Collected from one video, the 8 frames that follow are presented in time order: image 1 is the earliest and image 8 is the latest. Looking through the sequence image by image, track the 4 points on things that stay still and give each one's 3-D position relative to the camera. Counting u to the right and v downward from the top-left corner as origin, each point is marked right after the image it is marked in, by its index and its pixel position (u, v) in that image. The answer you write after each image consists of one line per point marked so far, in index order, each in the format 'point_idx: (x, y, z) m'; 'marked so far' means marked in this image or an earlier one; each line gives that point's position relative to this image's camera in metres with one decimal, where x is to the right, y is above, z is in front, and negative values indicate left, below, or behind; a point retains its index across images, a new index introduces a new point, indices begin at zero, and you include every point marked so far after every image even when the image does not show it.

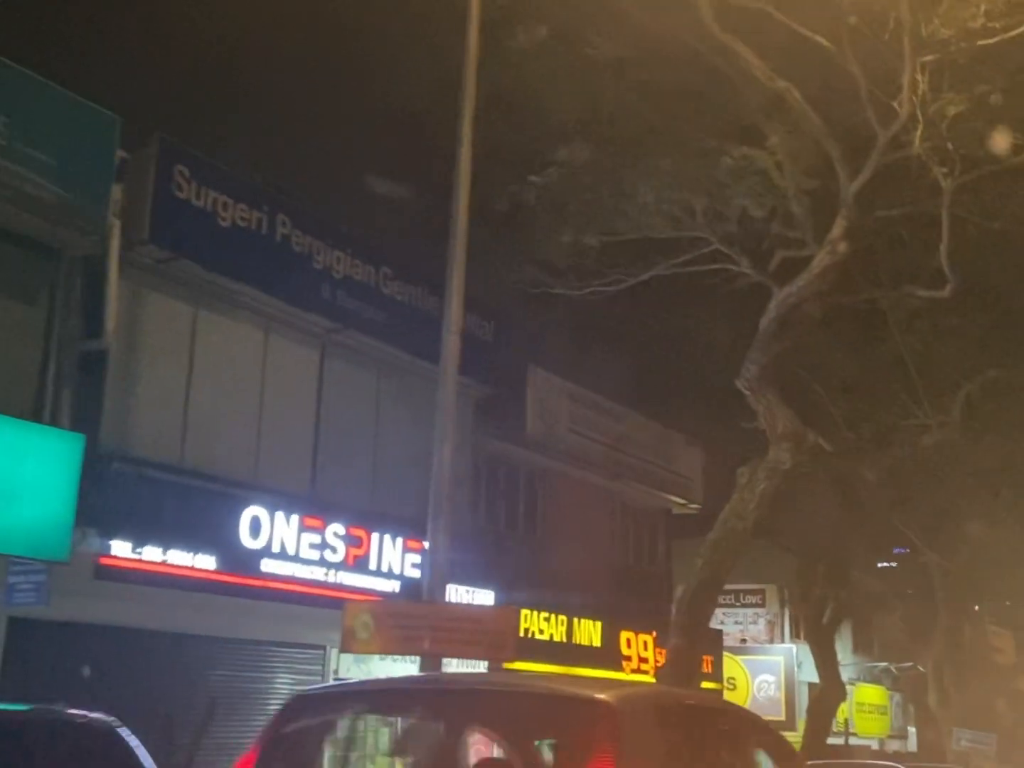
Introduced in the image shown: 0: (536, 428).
0: (+0.3, -0.6, +16.9) m
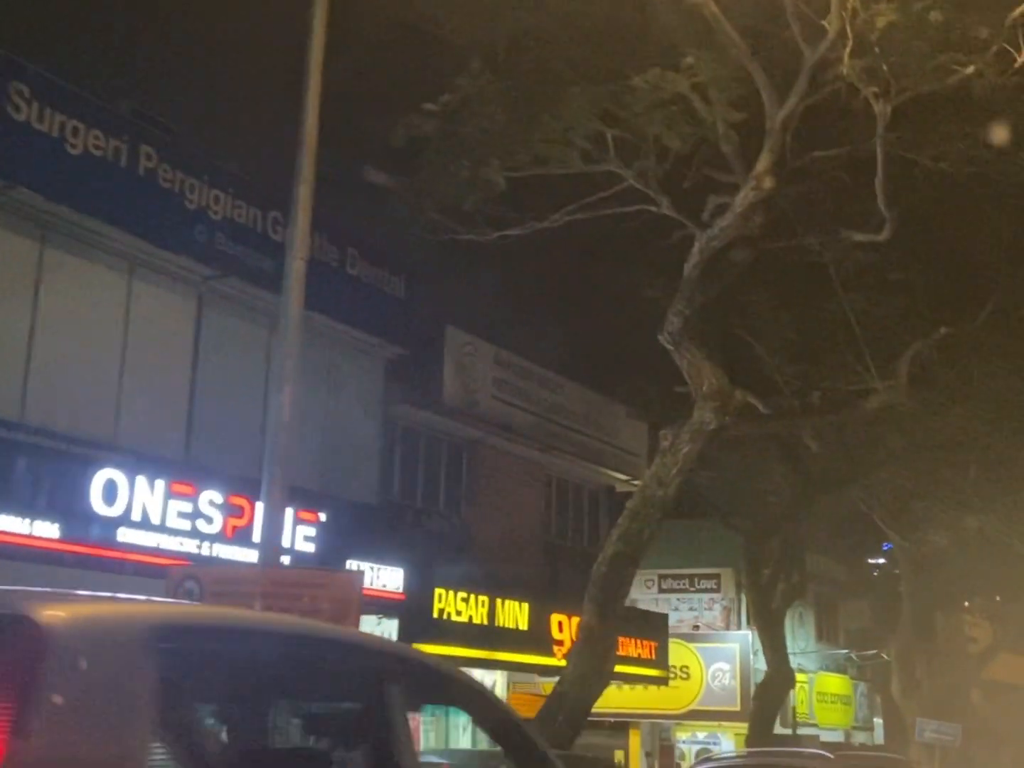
0: (-0.8, -0.1, +15.7) m
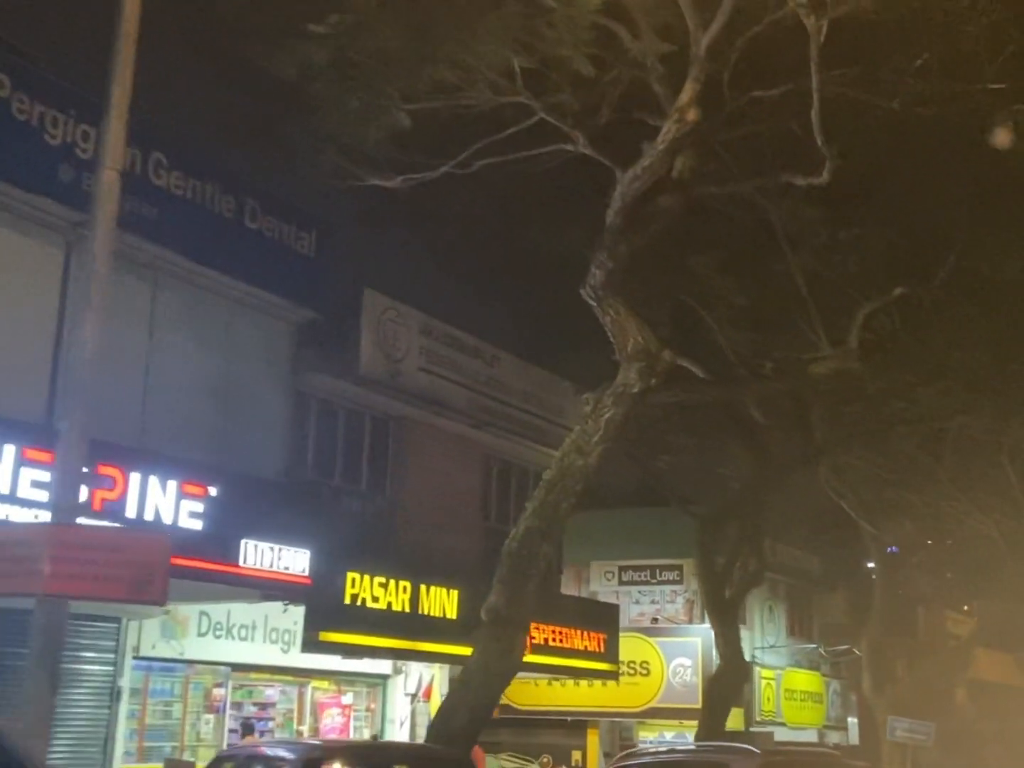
0: (-1.7, +0.3, +14.5) m
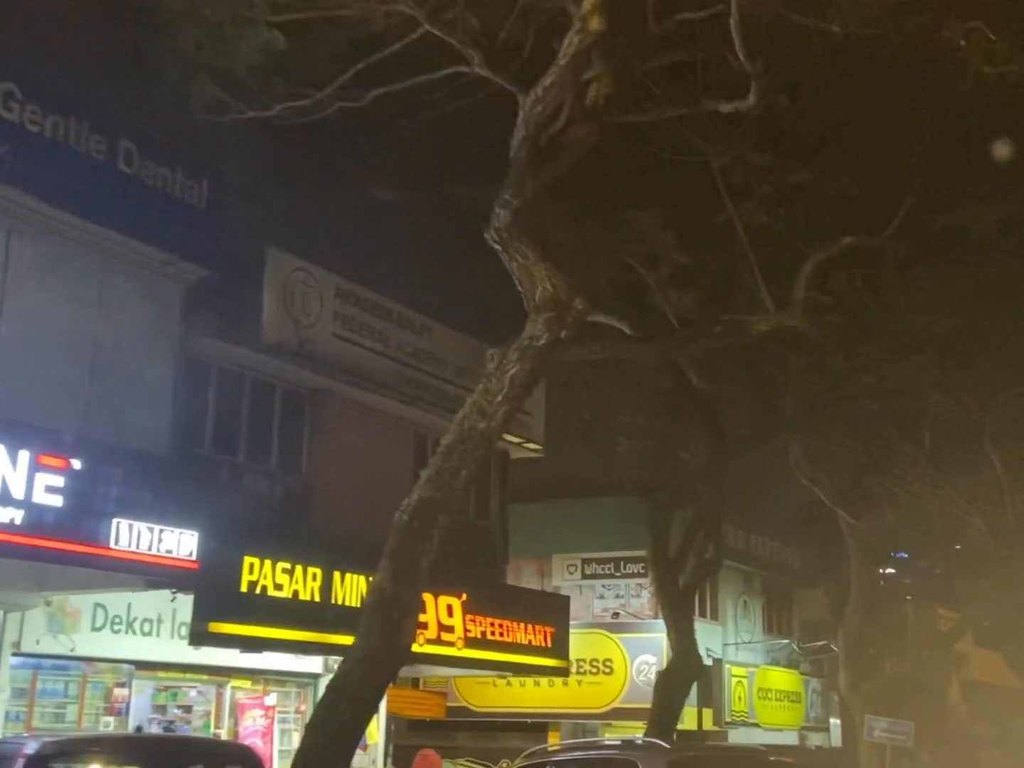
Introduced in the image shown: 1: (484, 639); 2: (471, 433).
0: (-2.6, +0.6, +13.2) m
1: (-0.4, -3.5, +16.0) m
2: (-0.4, -0.4, +10.1) m
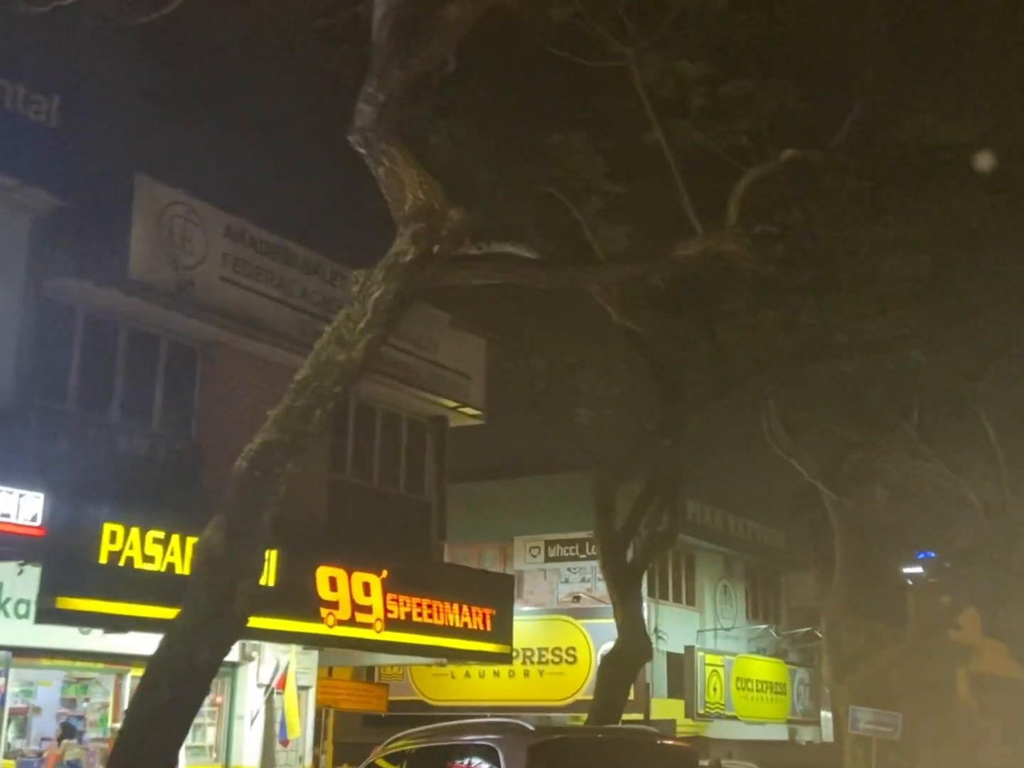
0: (-3.6, +1.2, +11.6) m
1: (-1.3, -2.9, +14.4) m
2: (-1.3, +0.1, +8.6) m
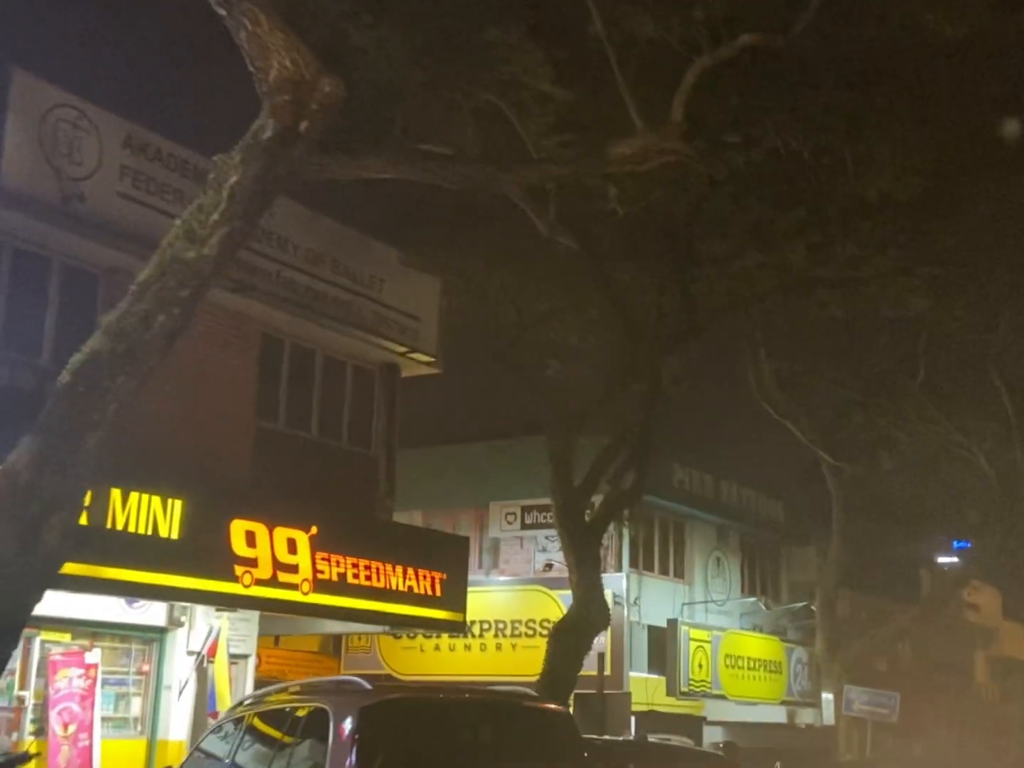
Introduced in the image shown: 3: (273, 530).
0: (-4.3, +1.8, +10.3) m
1: (-1.9, -2.2, +13.1) m
2: (-2.1, +0.7, +7.2) m
3: (-2.5, -1.5, +12.3) m
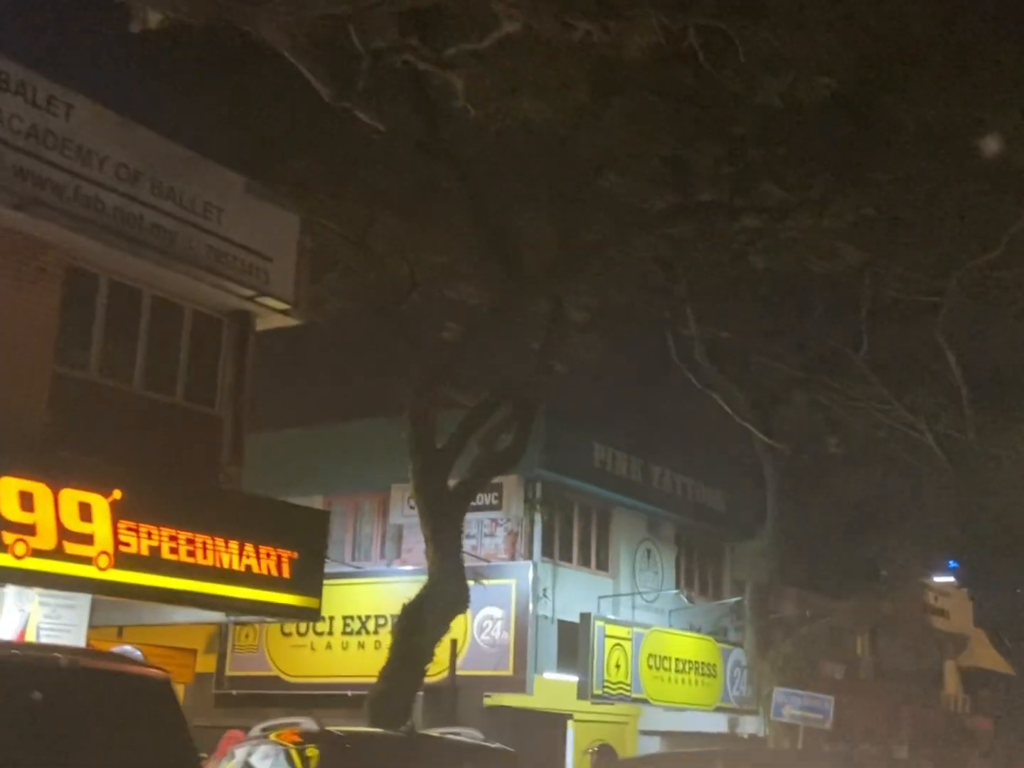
0: (-5.7, +2.5, +8.4) m
1: (-3.4, -1.6, +11.1) m
2: (-3.5, +1.4, +5.3) m
3: (-4.0, -0.9, +10.3) m
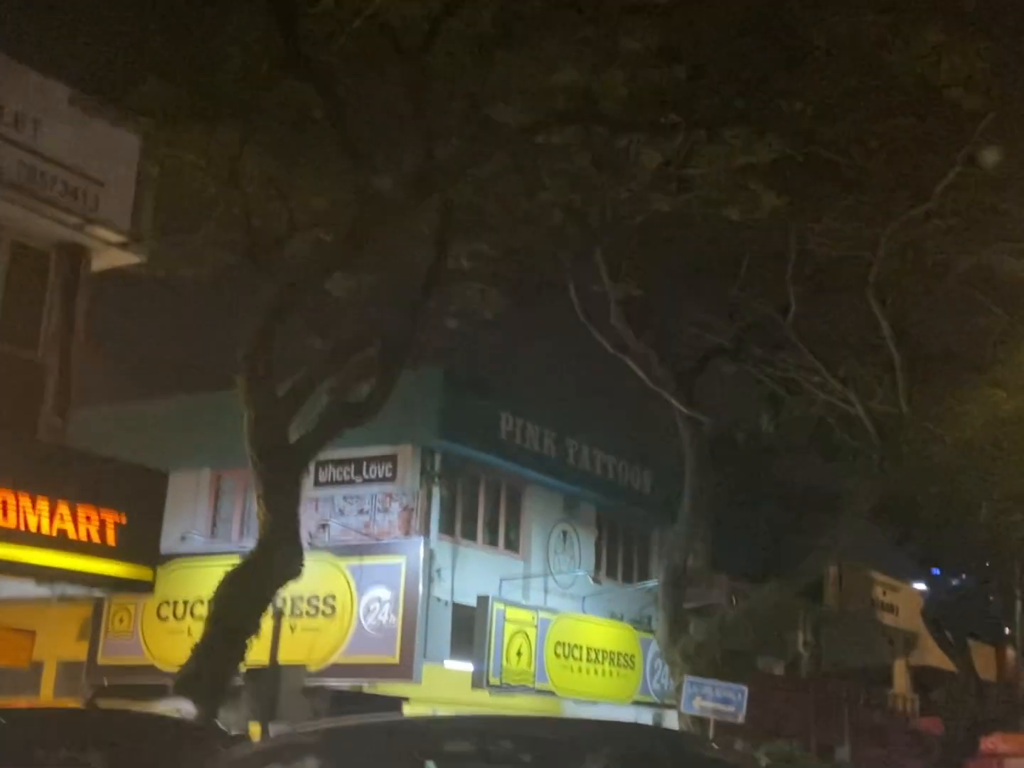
0: (-6.9, +3.1, +6.8) m
1: (-4.7, -1.1, +9.6) m
2: (-4.6, +2.0, +3.7) m
3: (-5.2, -0.3, +8.8) m
